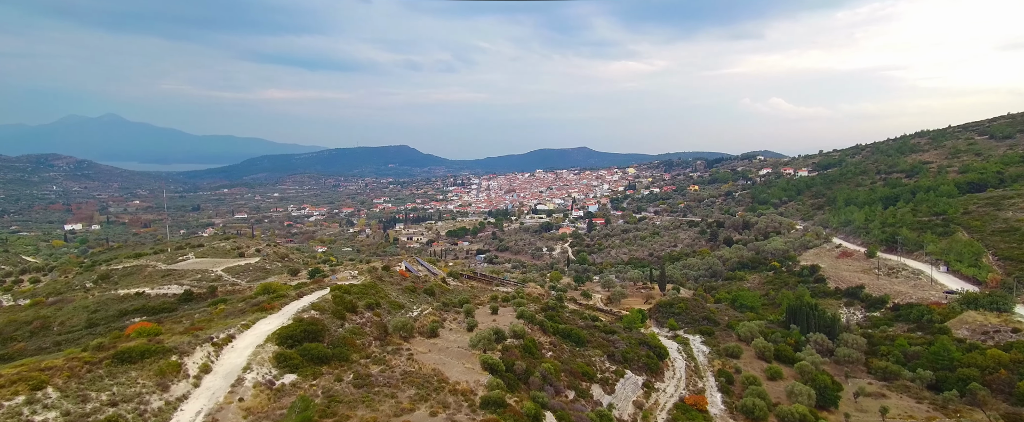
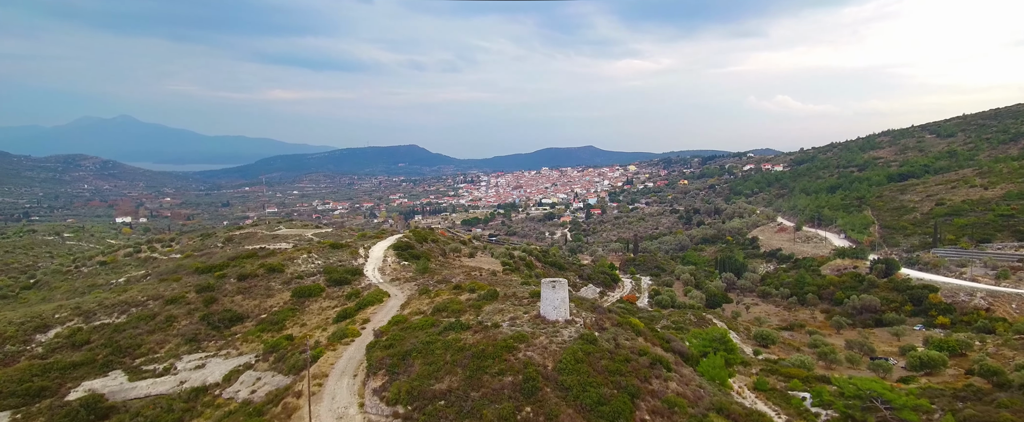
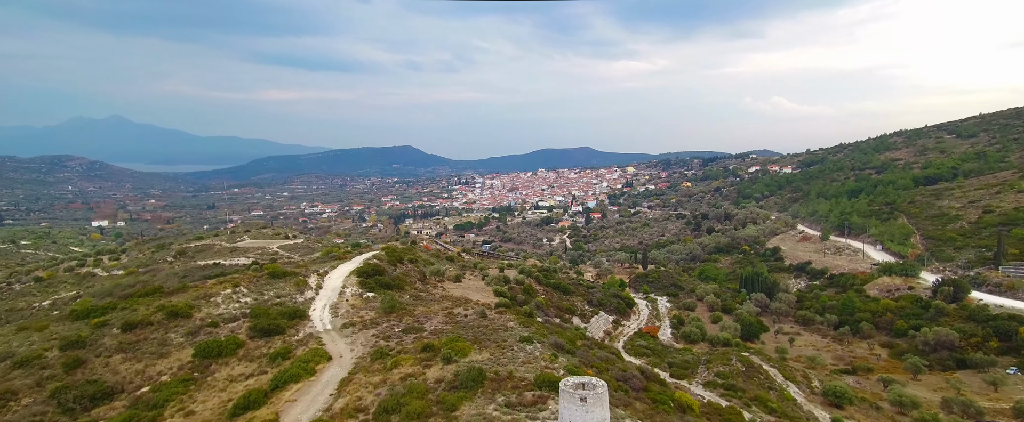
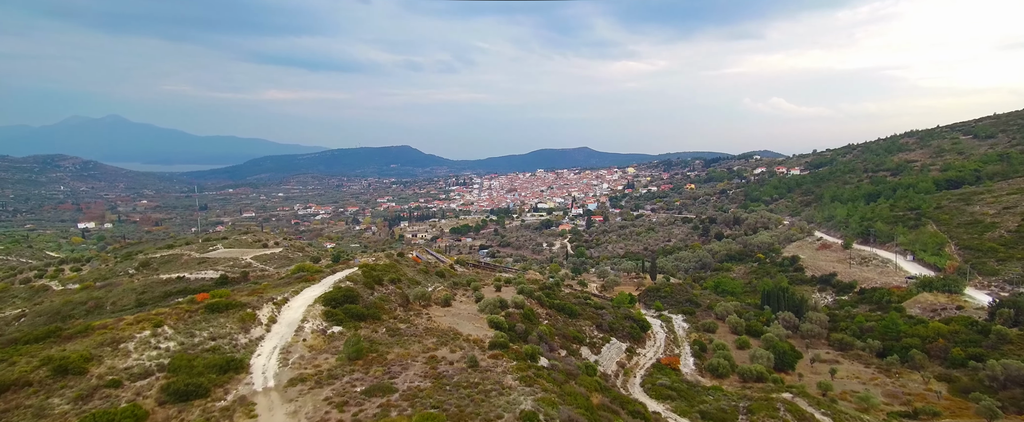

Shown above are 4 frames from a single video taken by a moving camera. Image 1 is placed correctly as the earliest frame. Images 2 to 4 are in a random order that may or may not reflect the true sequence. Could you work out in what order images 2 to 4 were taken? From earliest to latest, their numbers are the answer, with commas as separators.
4, 3, 2
